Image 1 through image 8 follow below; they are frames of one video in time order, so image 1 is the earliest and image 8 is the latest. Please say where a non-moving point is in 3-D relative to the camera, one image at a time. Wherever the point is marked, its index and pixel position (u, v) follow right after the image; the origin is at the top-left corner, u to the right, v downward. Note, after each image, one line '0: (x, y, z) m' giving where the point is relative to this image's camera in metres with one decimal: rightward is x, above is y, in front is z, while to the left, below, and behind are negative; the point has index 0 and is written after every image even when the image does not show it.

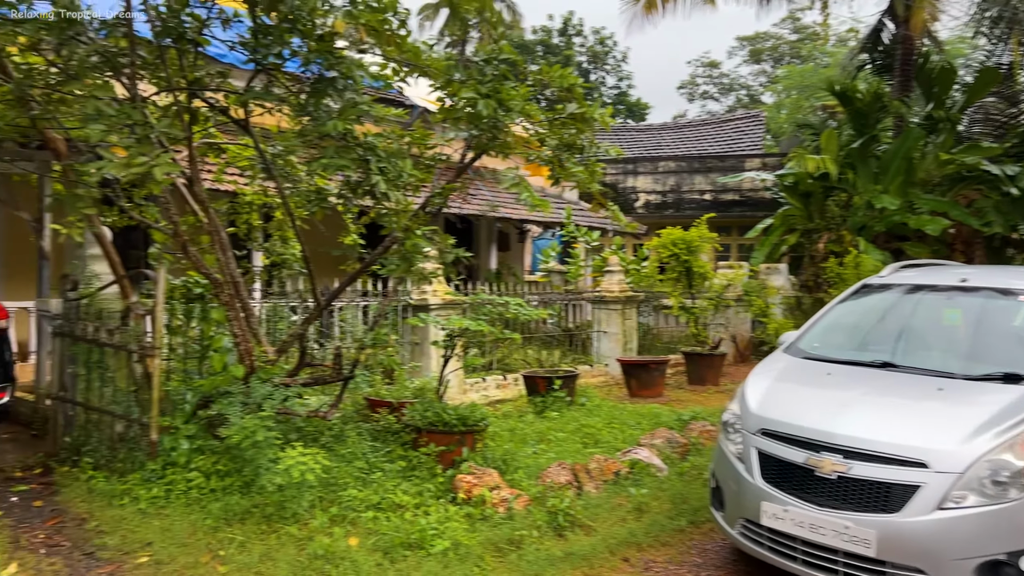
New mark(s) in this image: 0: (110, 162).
0: (-1.9, +0.6, +3.8) m
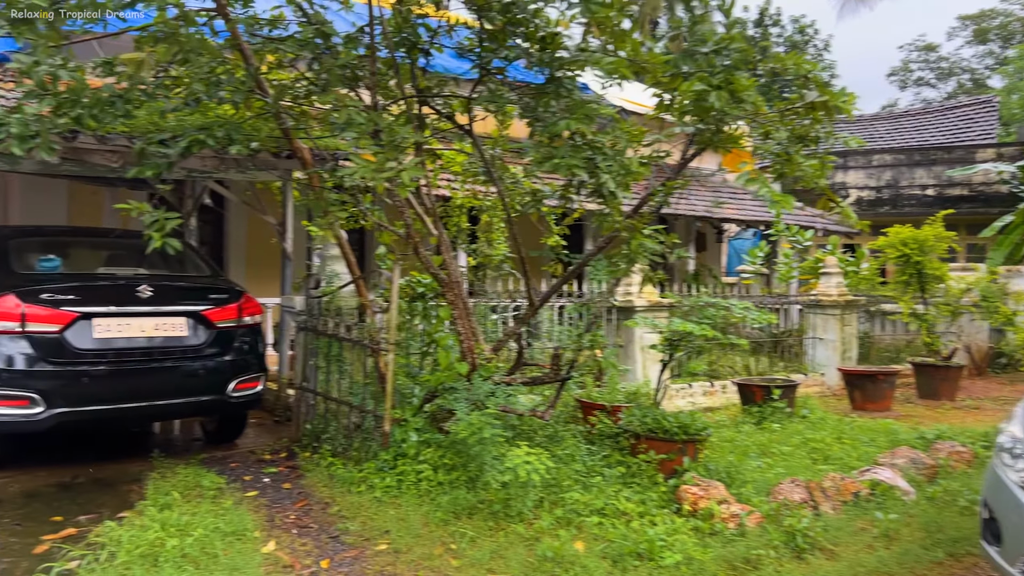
0: (-0.8, +0.6, +4.0) m
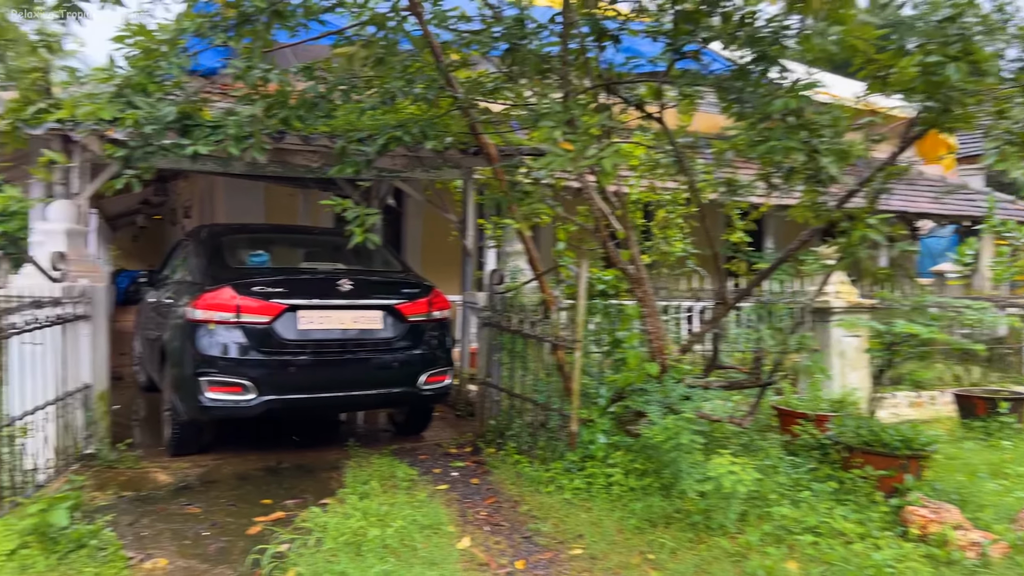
0: (+0.2, +0.6, +3.9) m
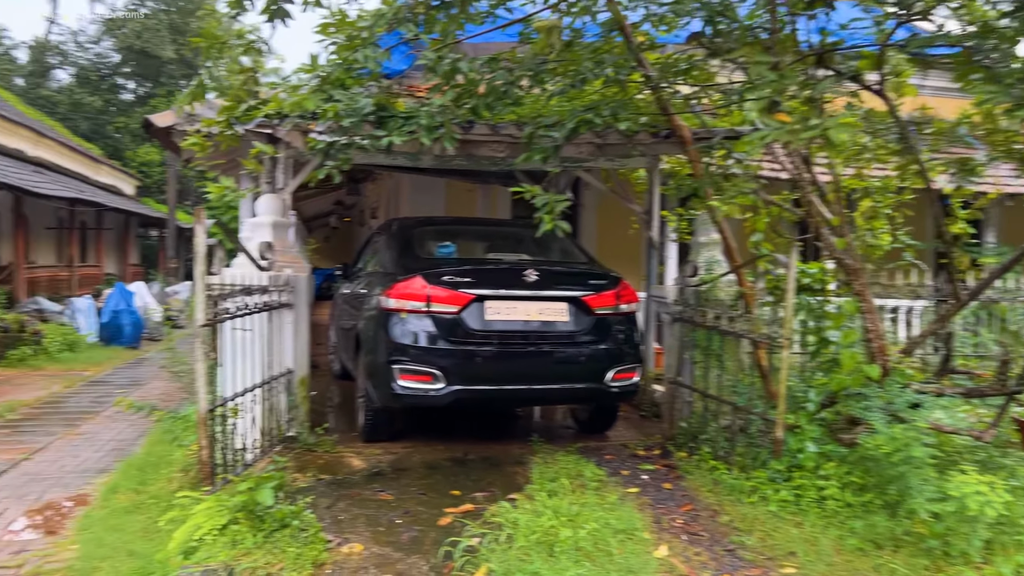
0: (+1.1, +0.7, +3.6) m
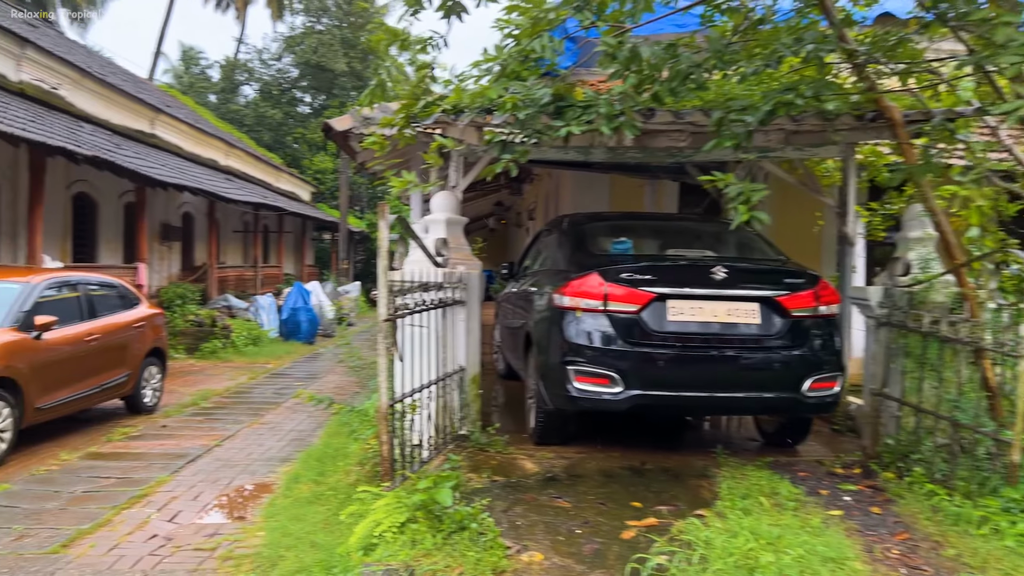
0: (+1.9, +0.7, +3.1) m
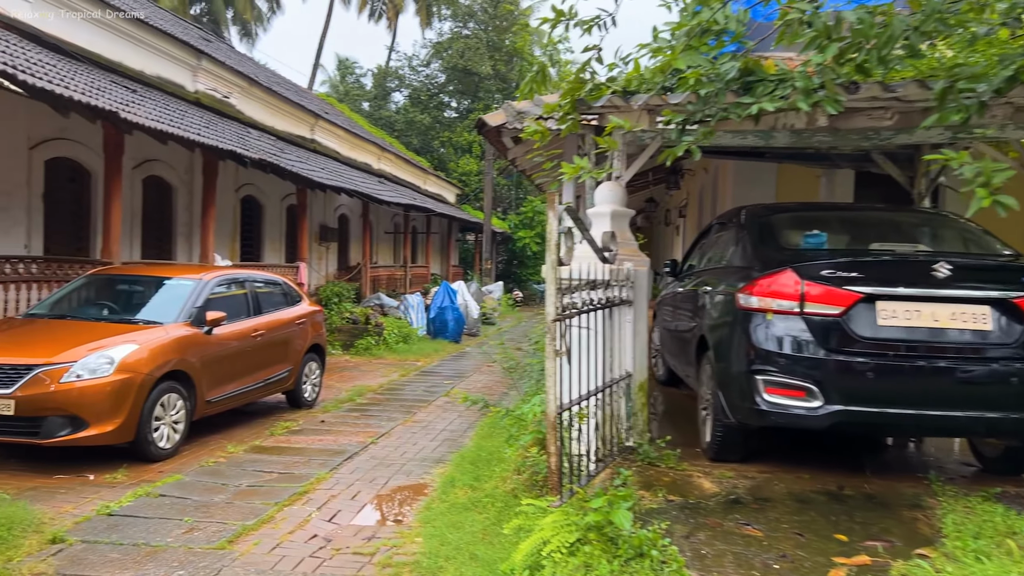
0: (+2.5, +0.7, +2.4) m
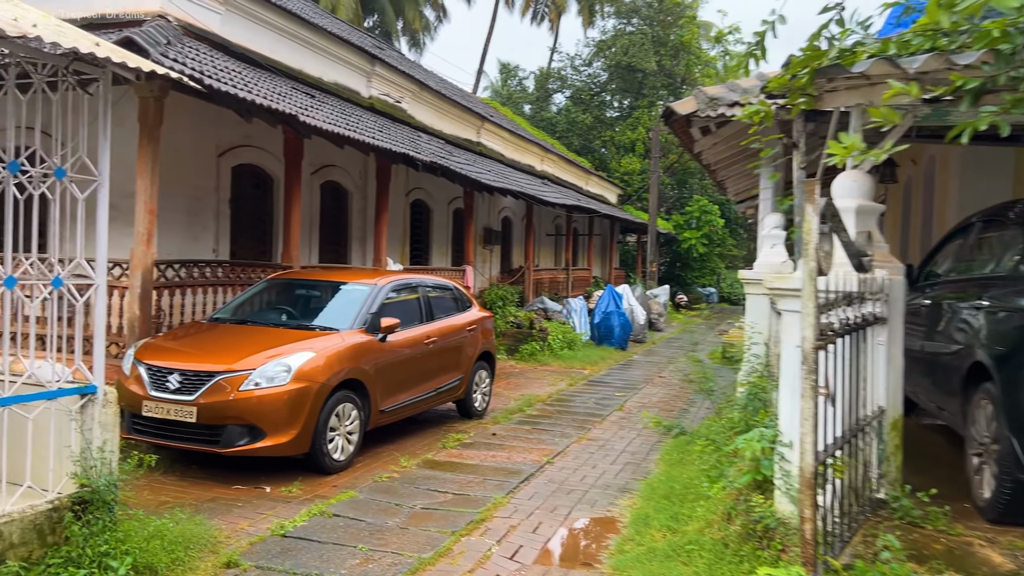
0: (+3.1, +0.6, +1.3) m
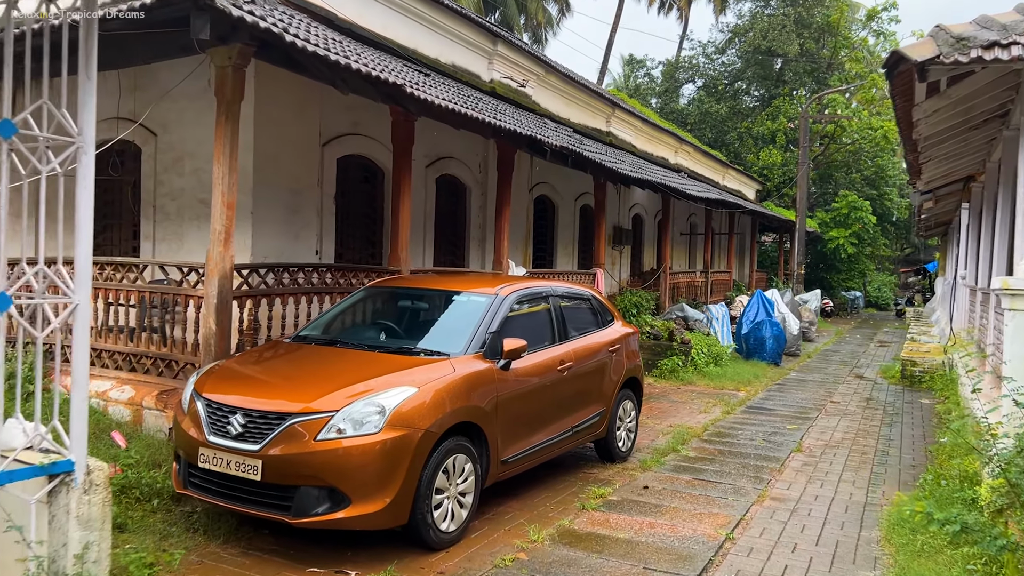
0: (+3.3, +0.6, -0.6) m
